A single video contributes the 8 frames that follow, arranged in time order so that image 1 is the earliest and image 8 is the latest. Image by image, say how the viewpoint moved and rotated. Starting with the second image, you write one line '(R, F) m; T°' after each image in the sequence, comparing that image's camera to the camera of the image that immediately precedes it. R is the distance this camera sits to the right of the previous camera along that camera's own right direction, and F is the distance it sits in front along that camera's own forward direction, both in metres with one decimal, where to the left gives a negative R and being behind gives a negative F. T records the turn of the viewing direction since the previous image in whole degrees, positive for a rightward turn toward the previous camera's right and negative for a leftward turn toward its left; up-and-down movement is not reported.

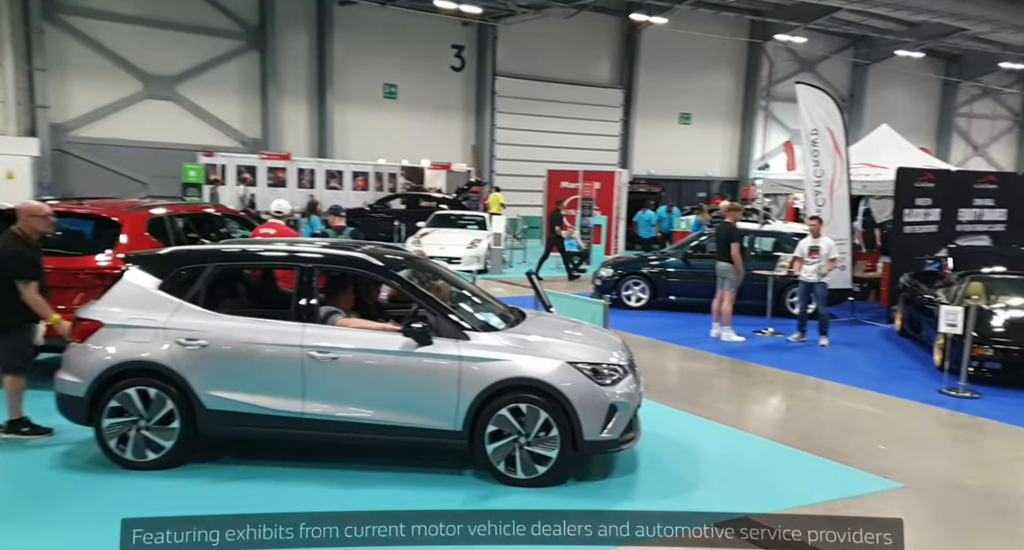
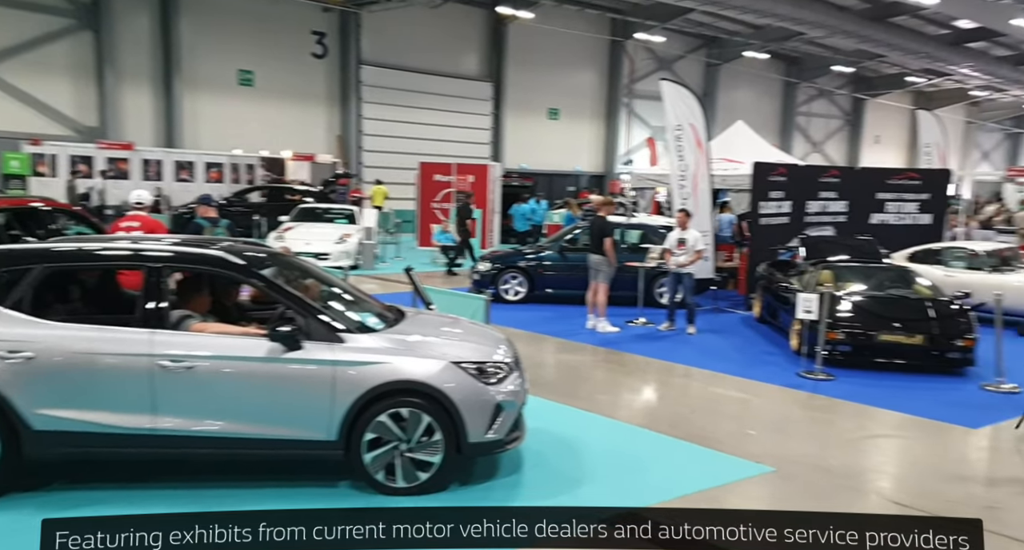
(-0.1, +0.4) m; +10°
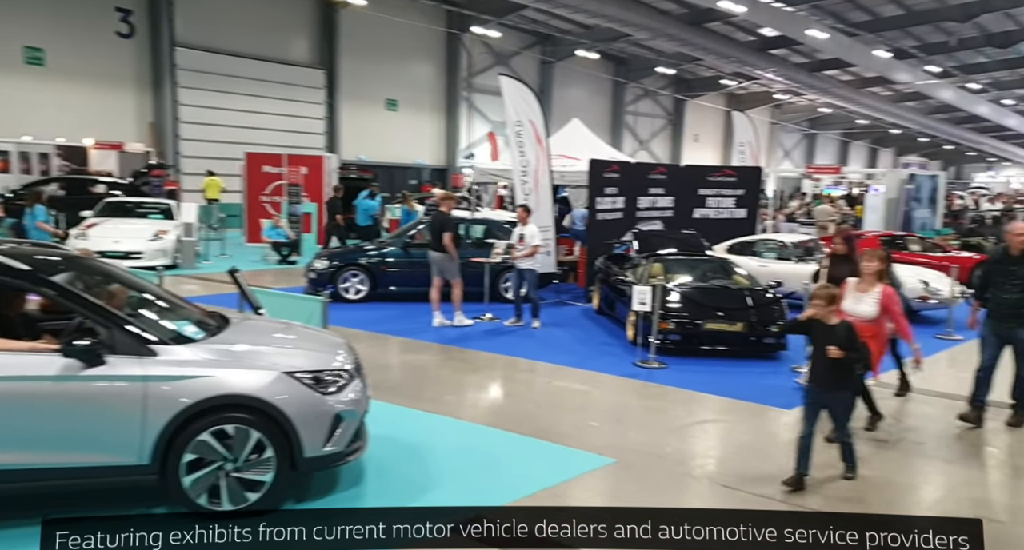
(0.0, +0.3) m; +13°
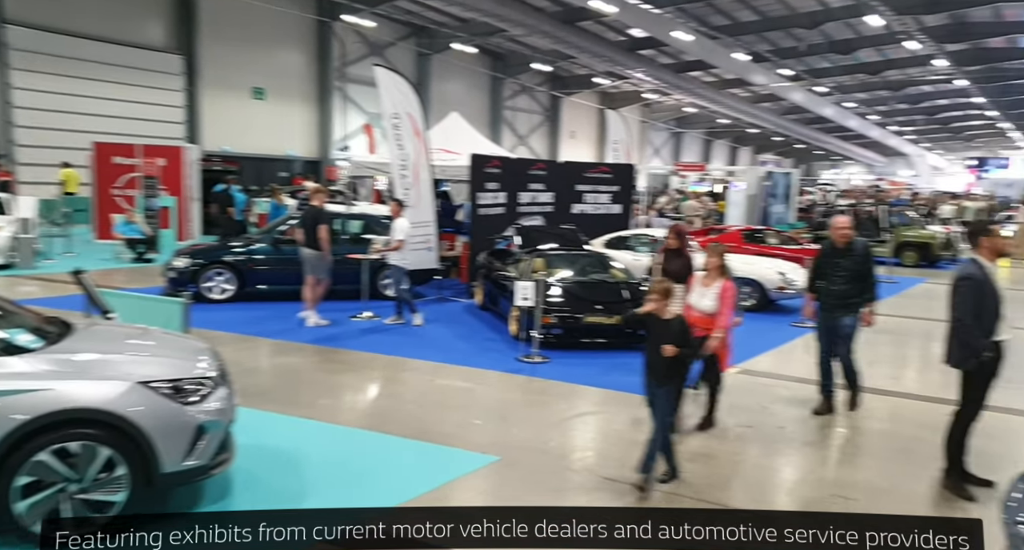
(0.0, +0.2) m; +10°
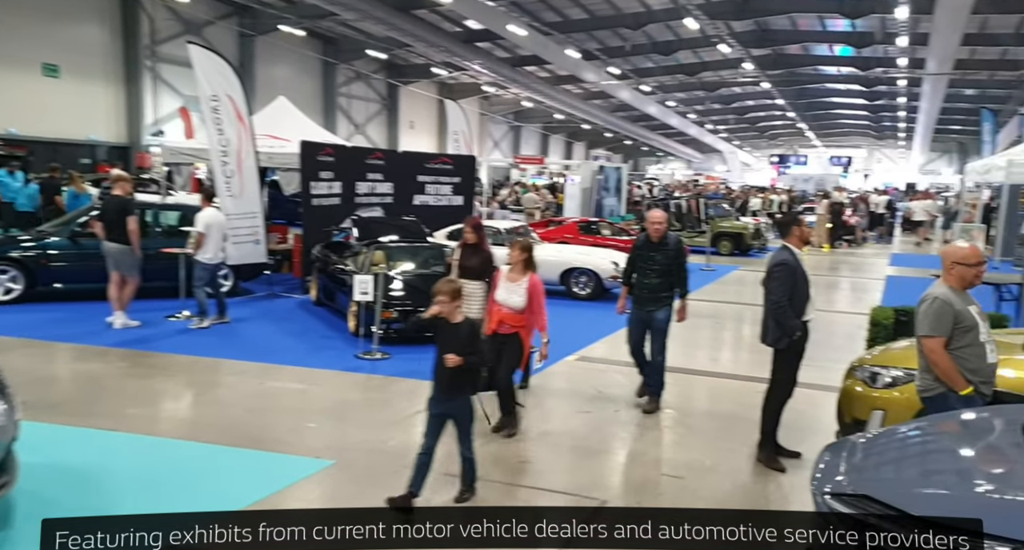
(+0.1, +0.2) m; +13°
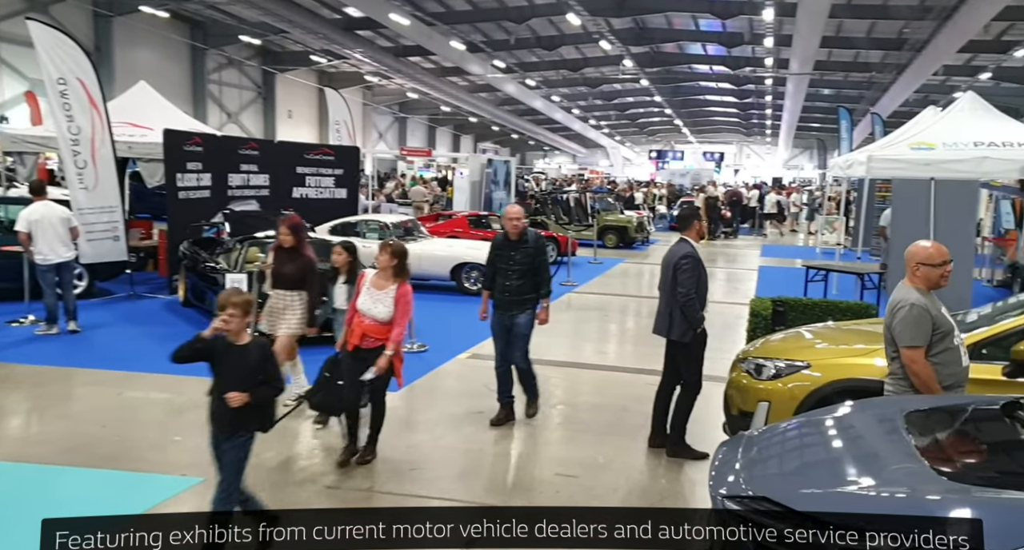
(0.0, +0.2) m; +9°
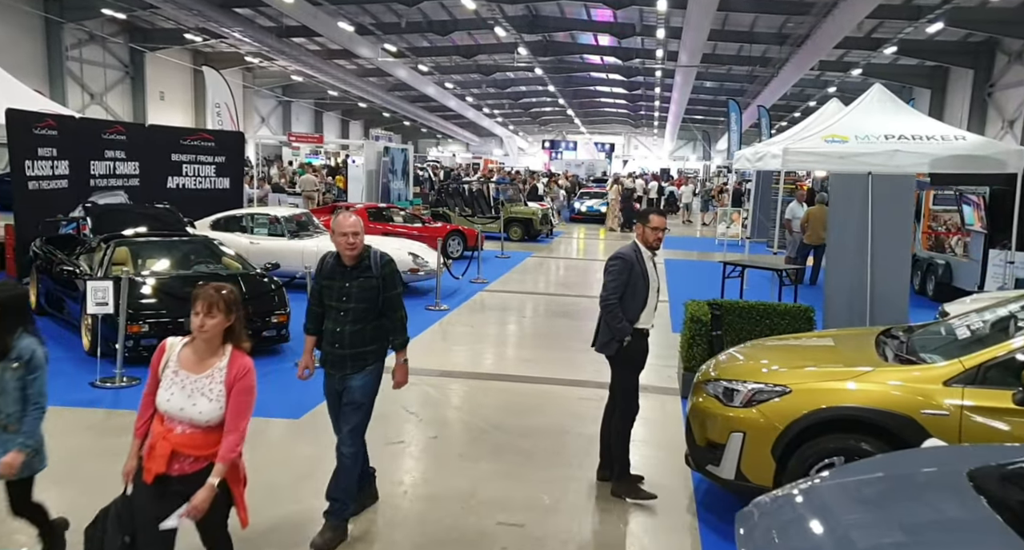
(-0.2, +0.7) m; +9°
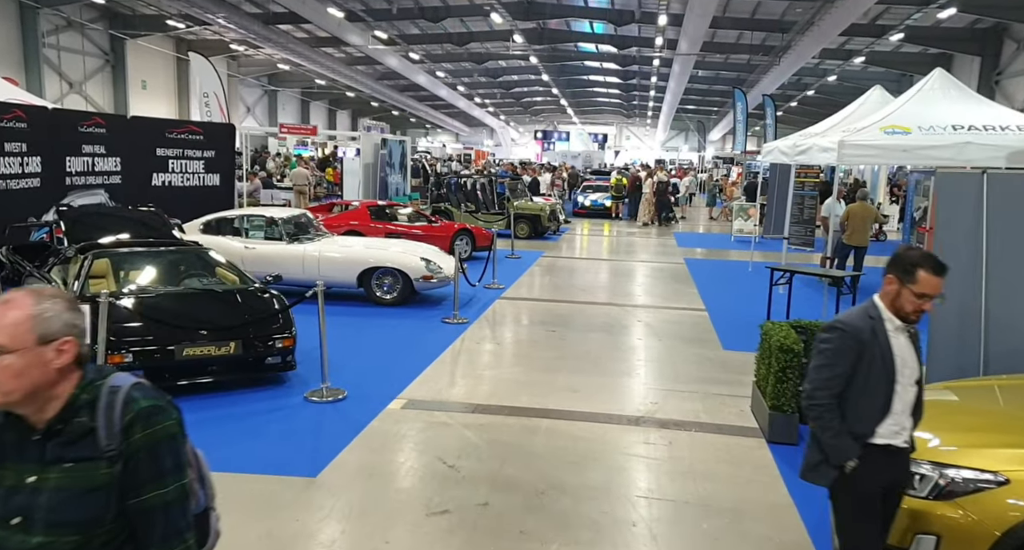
(-0.4, +0.9) m; +1°
